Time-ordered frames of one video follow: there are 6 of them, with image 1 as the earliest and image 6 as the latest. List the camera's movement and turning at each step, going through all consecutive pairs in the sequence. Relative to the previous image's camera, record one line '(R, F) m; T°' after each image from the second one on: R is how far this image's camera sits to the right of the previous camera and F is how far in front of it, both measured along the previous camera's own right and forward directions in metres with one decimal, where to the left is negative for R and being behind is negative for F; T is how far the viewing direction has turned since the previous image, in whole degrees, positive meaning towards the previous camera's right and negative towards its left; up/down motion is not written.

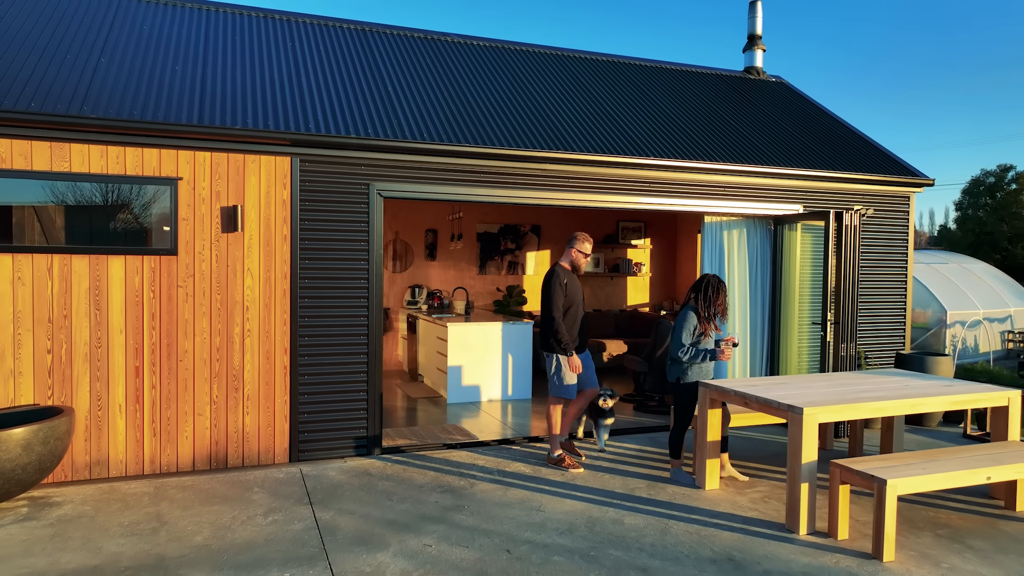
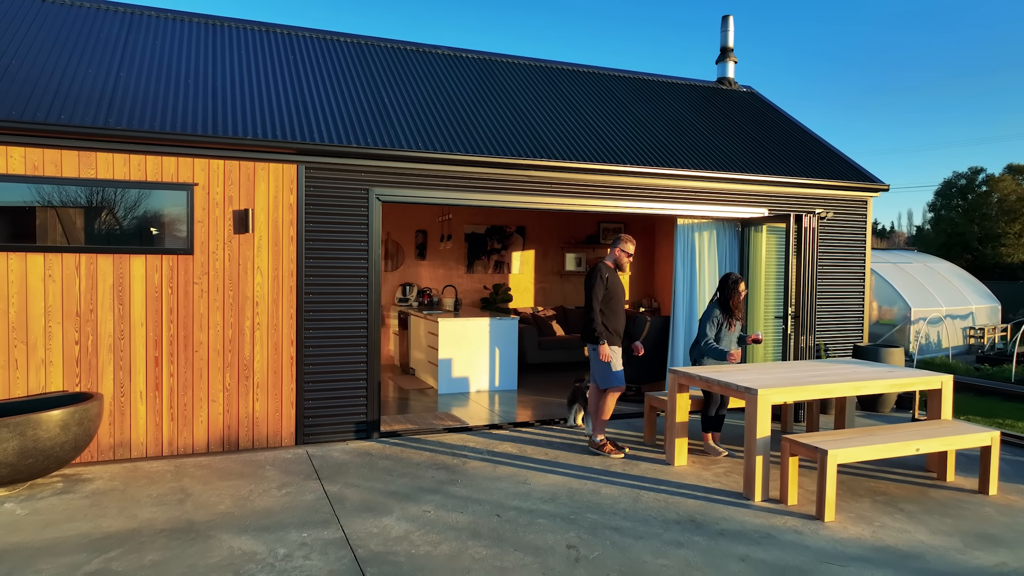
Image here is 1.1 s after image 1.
(0.0, -0.4) m; +1°
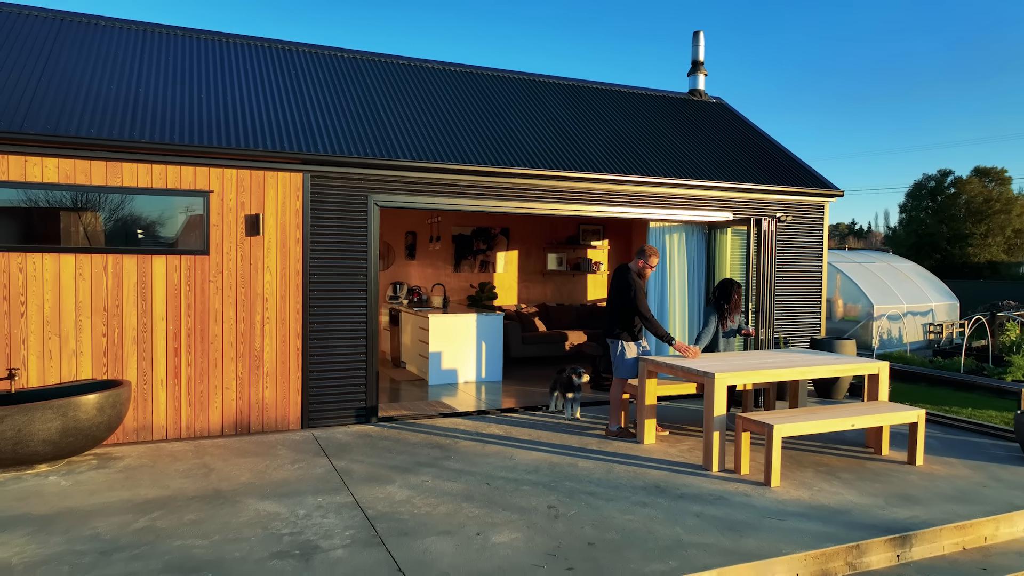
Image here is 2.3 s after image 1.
(0.0, -0.5) m; +2°
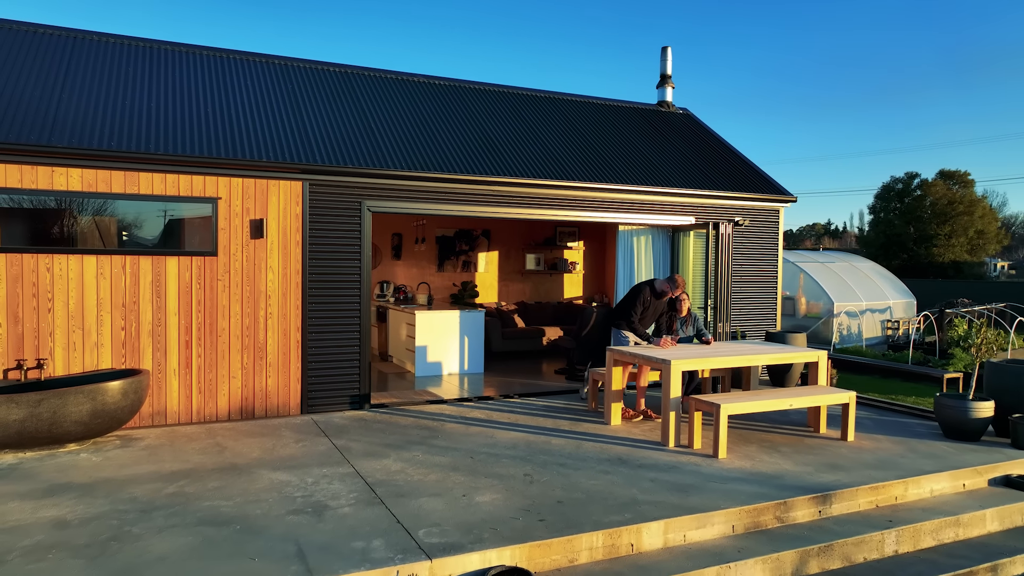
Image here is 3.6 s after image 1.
(0.0, -0.6) m; +2°
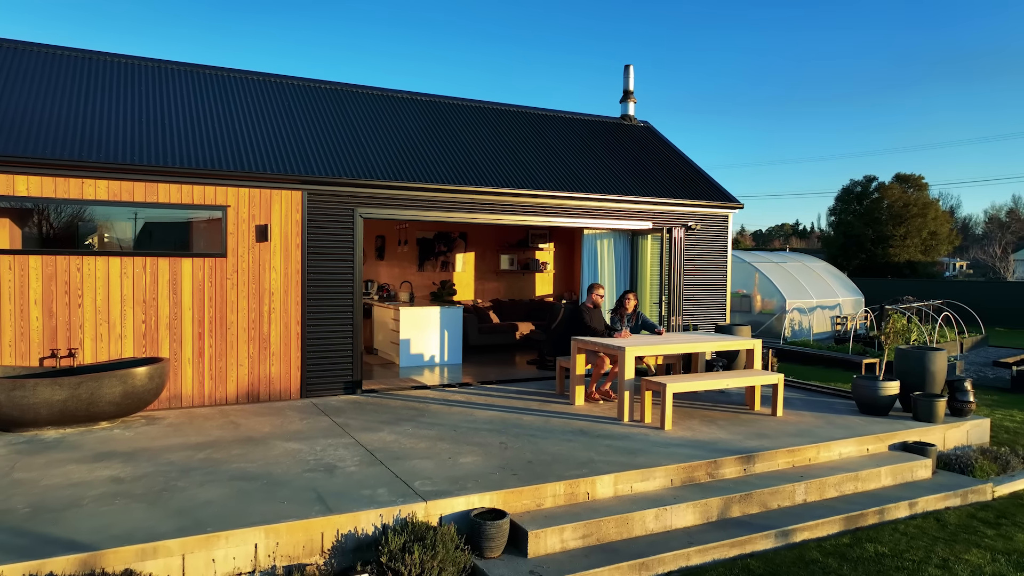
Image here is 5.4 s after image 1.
(0.0, -0.8) m; +2°
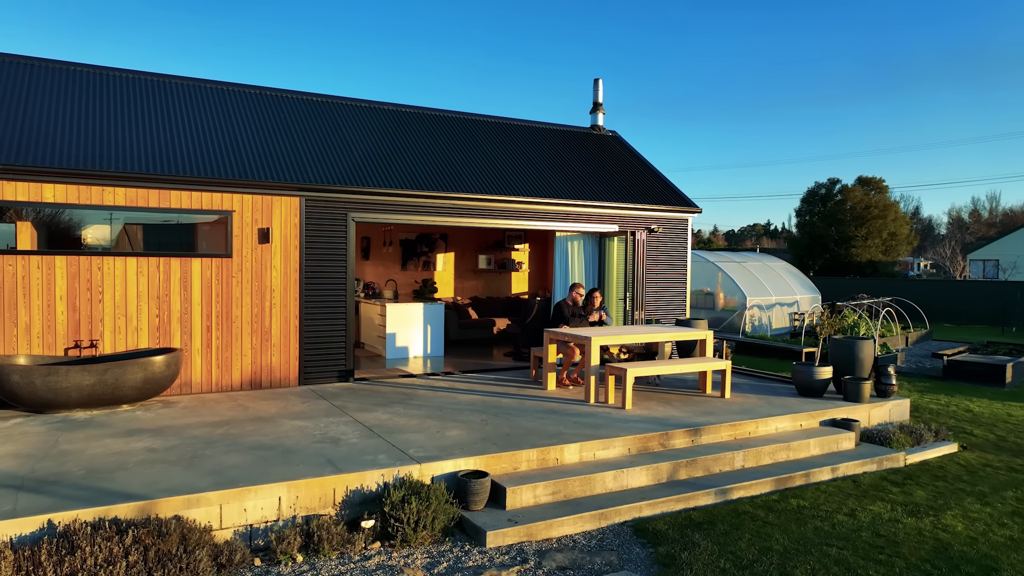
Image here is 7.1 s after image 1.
(0.0, -0.8) m; +2°
